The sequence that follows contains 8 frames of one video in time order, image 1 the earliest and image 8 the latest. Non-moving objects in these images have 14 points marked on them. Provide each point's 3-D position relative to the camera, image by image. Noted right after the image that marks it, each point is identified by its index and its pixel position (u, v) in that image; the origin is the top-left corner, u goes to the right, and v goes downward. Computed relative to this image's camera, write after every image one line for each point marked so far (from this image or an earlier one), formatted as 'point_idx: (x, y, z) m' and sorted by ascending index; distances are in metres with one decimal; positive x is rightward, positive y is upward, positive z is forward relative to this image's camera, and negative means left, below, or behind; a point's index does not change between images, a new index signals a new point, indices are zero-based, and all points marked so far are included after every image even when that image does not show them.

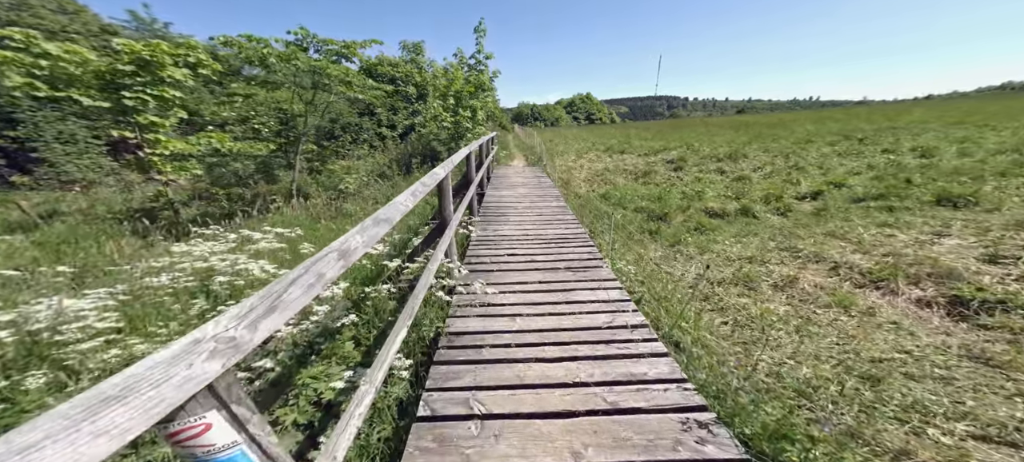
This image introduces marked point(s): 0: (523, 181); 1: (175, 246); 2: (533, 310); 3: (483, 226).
0: (+0.3, +1.1, +8.7) m
1: (-4.2, -0.2, +4.5) m
2: (+0.2, -0.7, +3.1) m
3: (-0.4, 0.0, +5.1) m
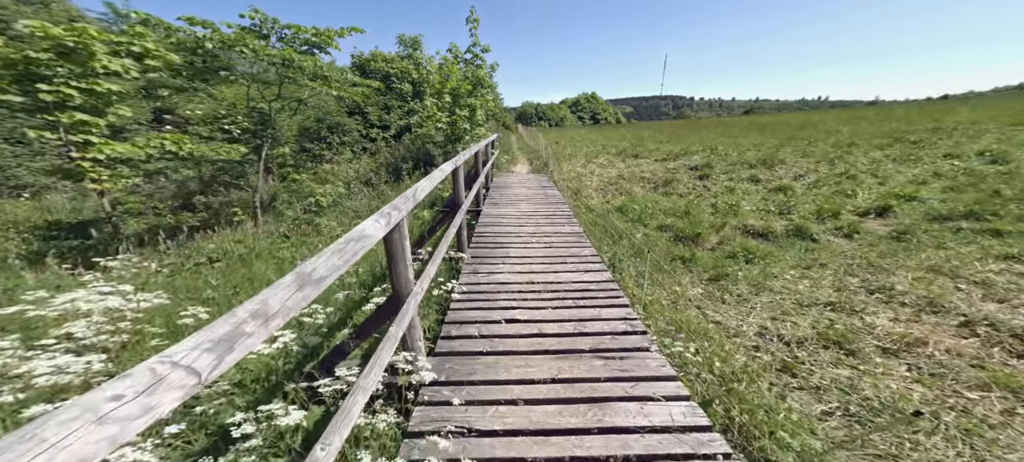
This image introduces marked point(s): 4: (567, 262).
0: (+0.3, +0.7, +7.4) m
1: (-4.2, -0.6, +3.2) m
2: (+0.2, -1.1, +1.8) m
3: (-0.4, -0.4, +3.8) m
4: (+0.6, -0.4, +3.9) m
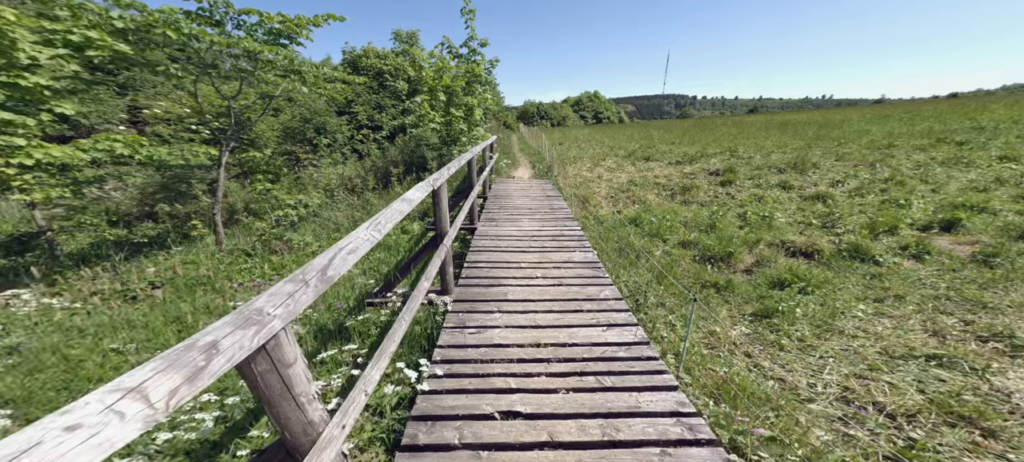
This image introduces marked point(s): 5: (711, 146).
0: (+0.3, +0.5, +6.5) m
1: (-4.2, -0.8, +2.3) m
2: (+0.1, -1.3, +0.9) m
3: (-0.4, -0.6, +2.9) m
4: (+0.6, -0.6, +2.9) m
5: (+5.6, +2.4, +10.3) m
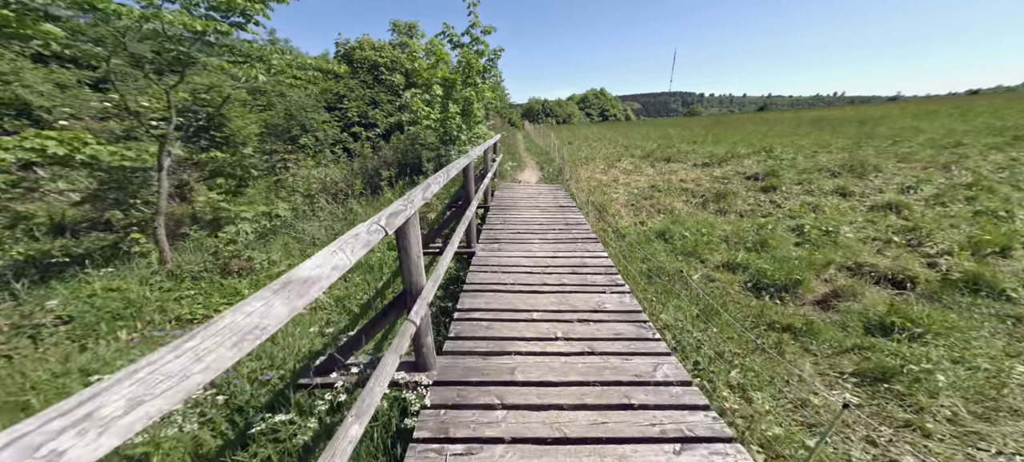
0: (+0.4, +0.2, +5.4) m
1: (-4.1, -1.1, +1.3) m
2: (+0.2, -1.6, -0.2) m
3: (-0.4, -0.9, +1.8) m
4: (+0.6, -0.9, +1.9) m
5: (+5.7, +2.2, +9.2) m
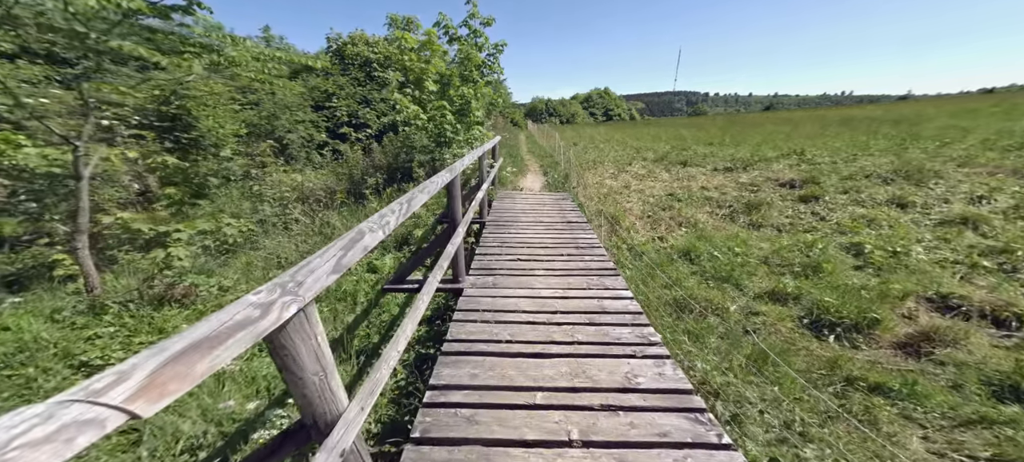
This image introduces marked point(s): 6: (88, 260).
0: (+0.4, 0.0, +4.6) m
1: (-4.2, -1.3, +0.5) m
2: (+0.1, -1.8, -1.0) m
3: (-0.4, -1.1, +1.0) m
4: (+0.6, -1.1, +1.0) m
5: (+5.8, +1.9, +8.3) m
6: (-4.5, -0.3, +3.9) m
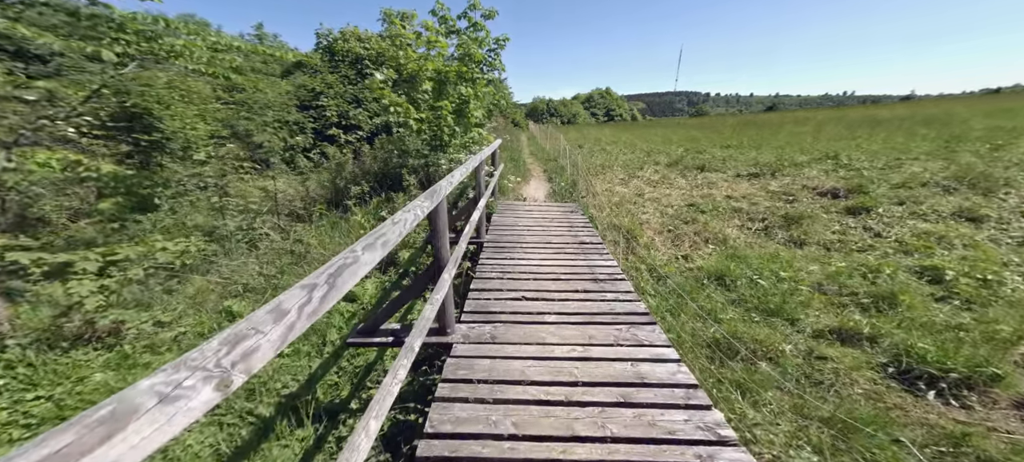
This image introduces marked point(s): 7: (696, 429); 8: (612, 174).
0: (+0.4, -0.2, +3.8) m
1: (-4.2, -1.5, -0.3) m
2: (+0.2, -2.0, -1.8) m
3: (-0.4, -1.3, +0.3) m
4: (+0.6, -1.3, +0.3) m
5: (+5.8, +1.7, +7.6) m
6: (-4.4, -0.5, +3.1) m
7: (+0.9, -0.9, +1.7) m
8: (+2.2, +1.3, +7.9) m
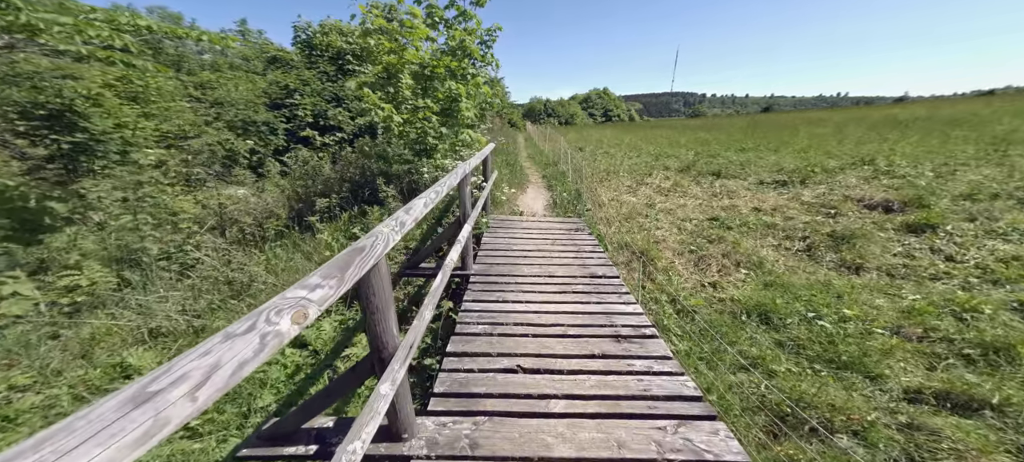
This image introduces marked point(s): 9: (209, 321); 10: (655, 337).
0: (+0.4, -0.5, +3.0) m
1: (-4.2, -1.8, -1.1) m
2: (+0.2, -2.2, -2.6) m
3: (-0.4, -1.6, -0.6) m
4: (+0.6, -1.5, -0.5) m
5: (+5.7, +1.5, +6.8) m
6: (-4.5, -0.8, +2.2) m
7: (+0.8, -1.1, +0.9) m
8: (+2.1, +1.0, +7.1) m
9: (-2.6, -0.8, +3.2) m
10: (+0.9, -0.7, +2.4) m
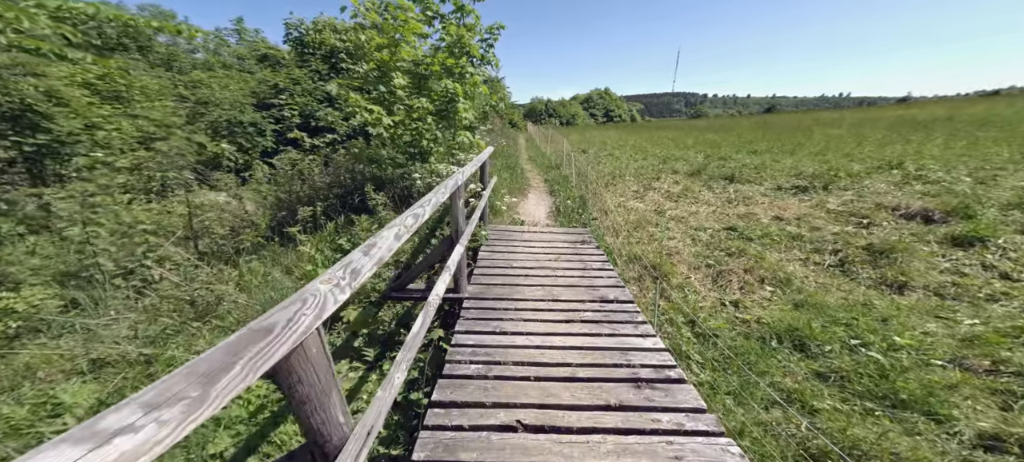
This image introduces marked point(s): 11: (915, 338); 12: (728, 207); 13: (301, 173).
0: (+0.3, -0.6, +2.6) m
1: (-4.2, -1.9, -1.5) m
2: (+0.1, -2.4, -3.0) m
3: (-0.4, -1.7, -1.0) m
4: (+0.6, -1.7, -0.9) m
5: (+5.7, +1.3, +6.4) m
6: (-4.5, -0.9, +1.8) m
7: (+0.8, -1.2, +0.5) m
8: (+2.1, +0.9, +6.7) m
9: (-2.6, -0.9, +2.8) m
10: (+0.9, -0.8, +2.0) m
11: (+3.0, -0.8, +2.7) m
12: (+3.2, +0.4, +5.3) m
13: (-3.6, +1.0, +6.3) m
